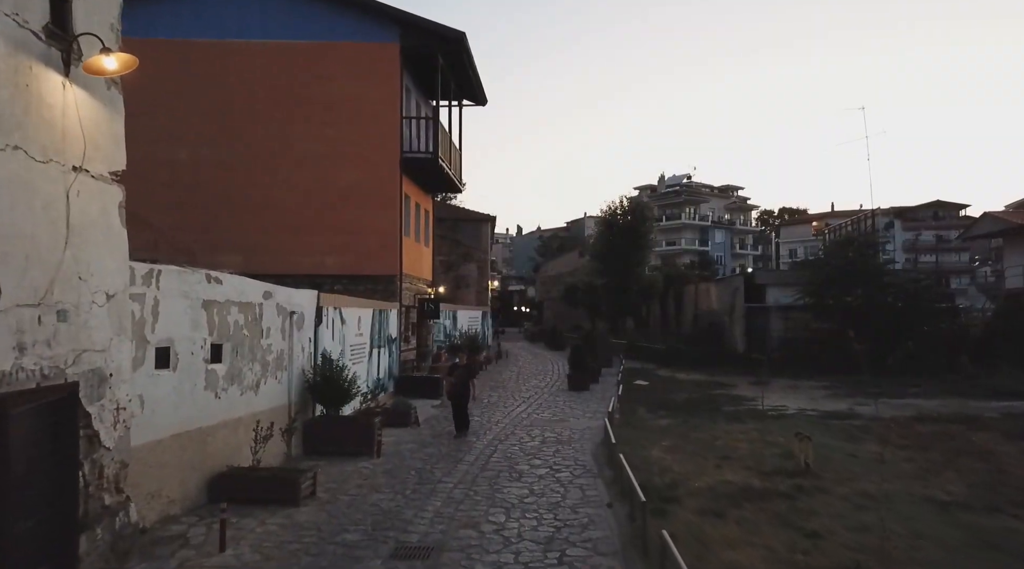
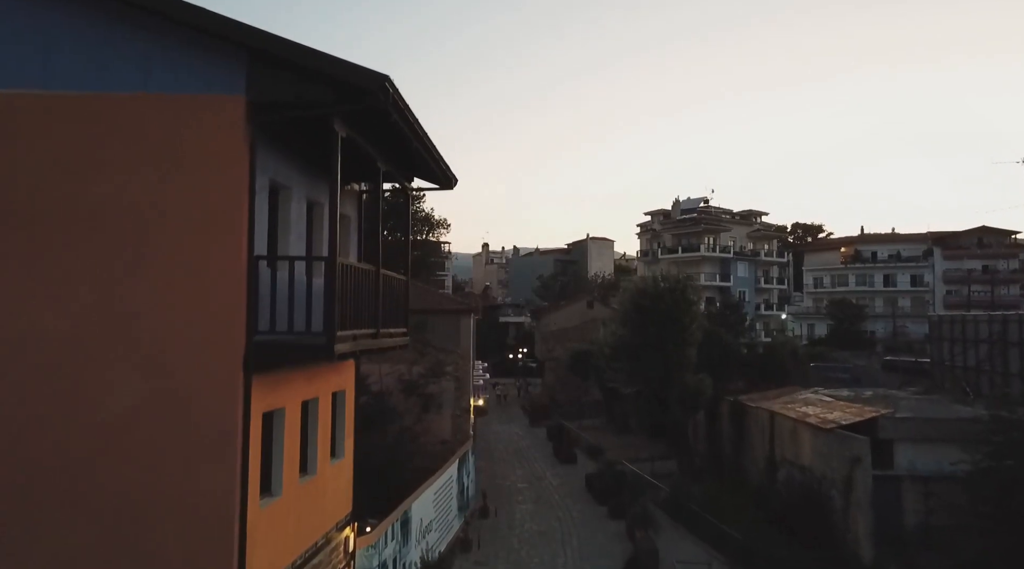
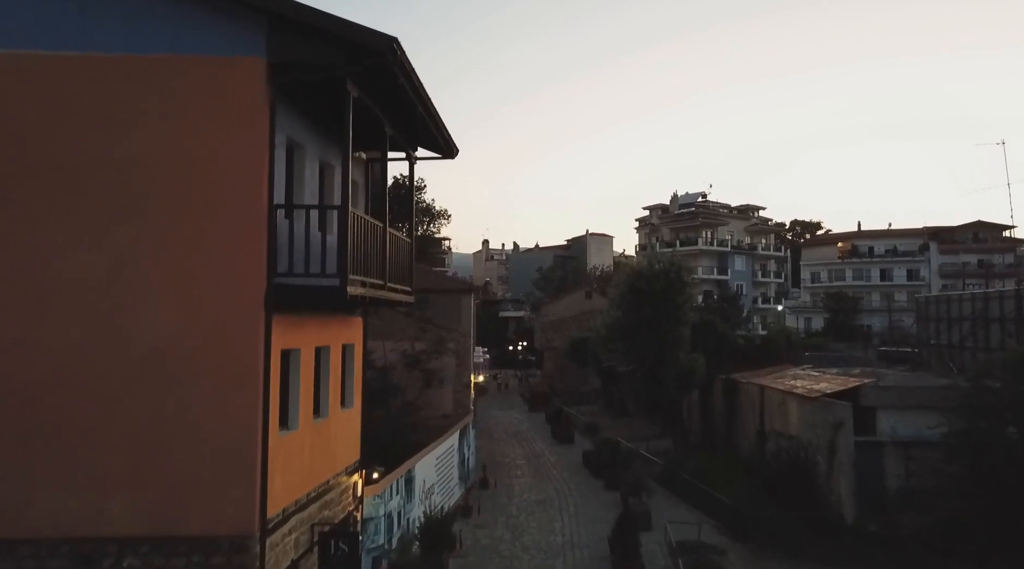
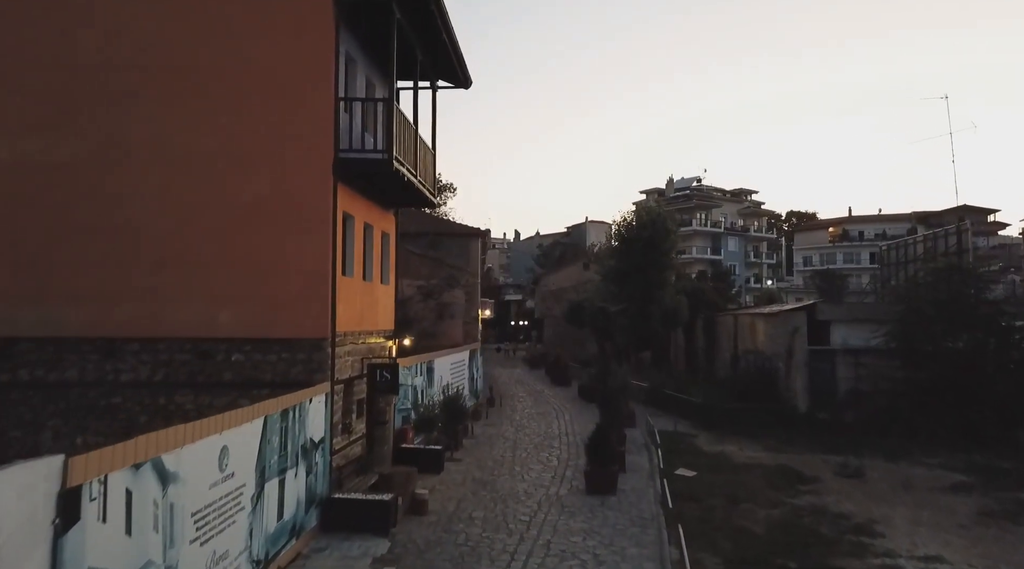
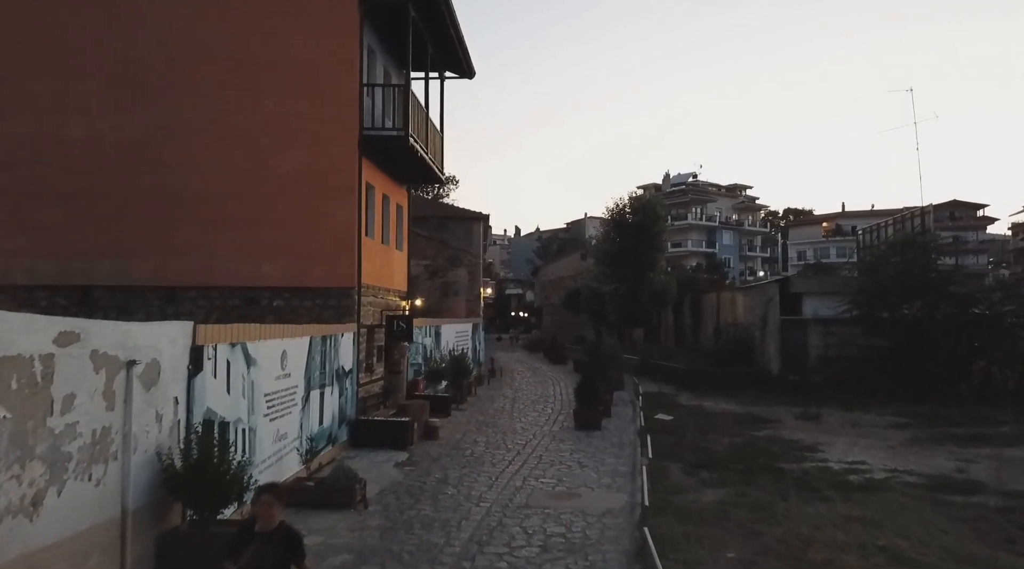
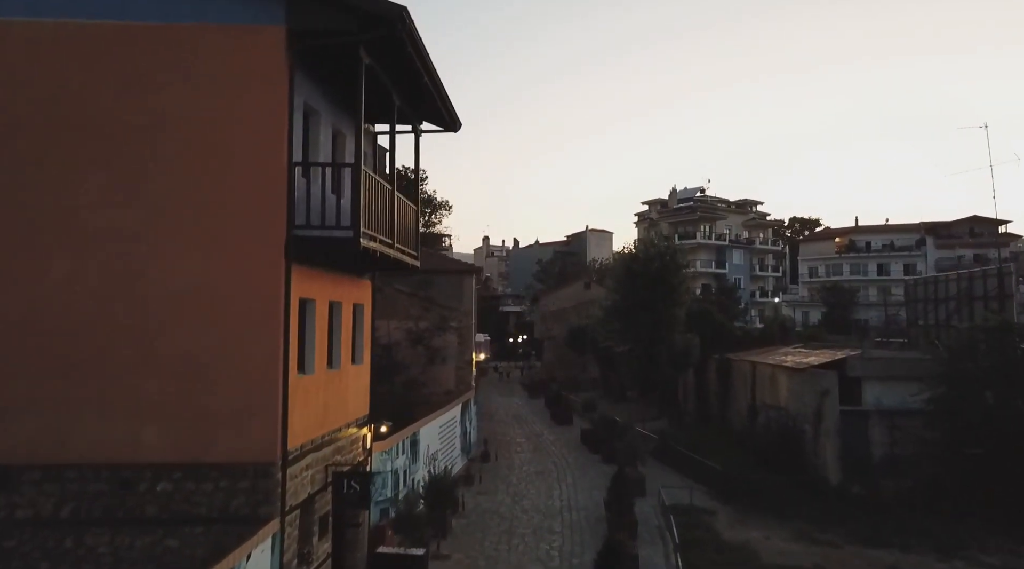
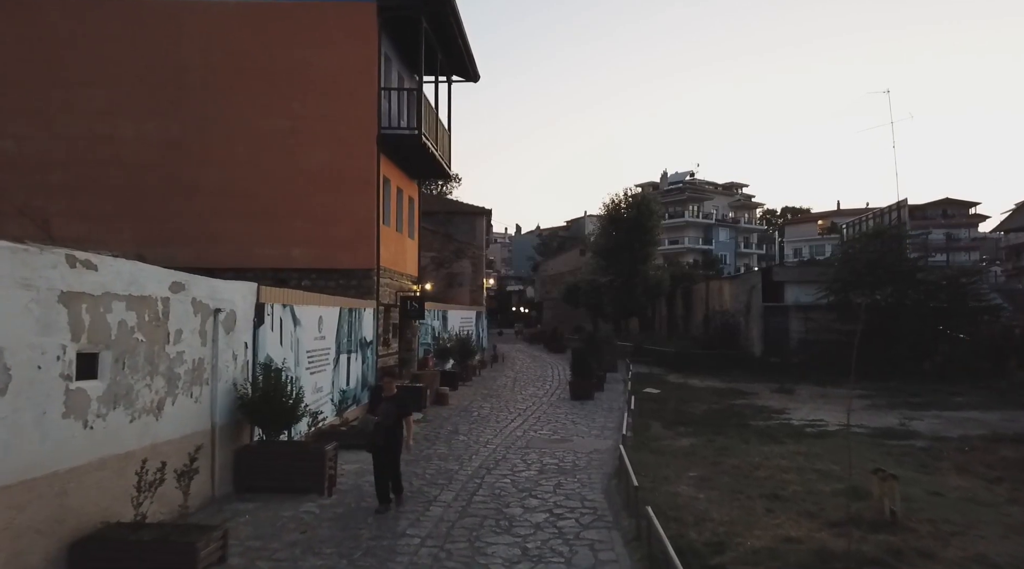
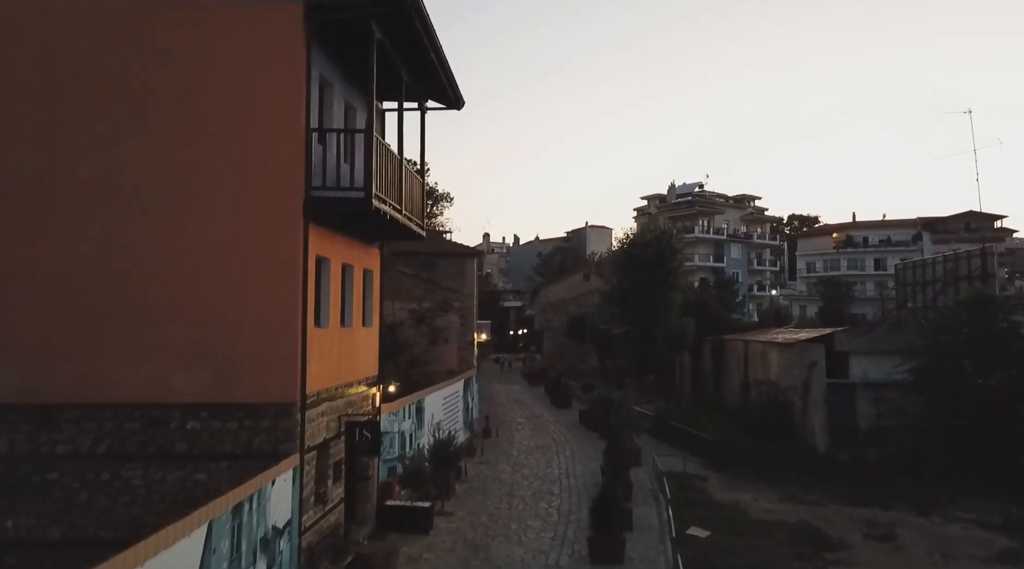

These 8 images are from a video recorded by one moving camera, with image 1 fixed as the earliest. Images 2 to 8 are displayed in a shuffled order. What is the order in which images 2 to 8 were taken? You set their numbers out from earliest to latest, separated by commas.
7, 5, 4, 8, 6, 3, 2
